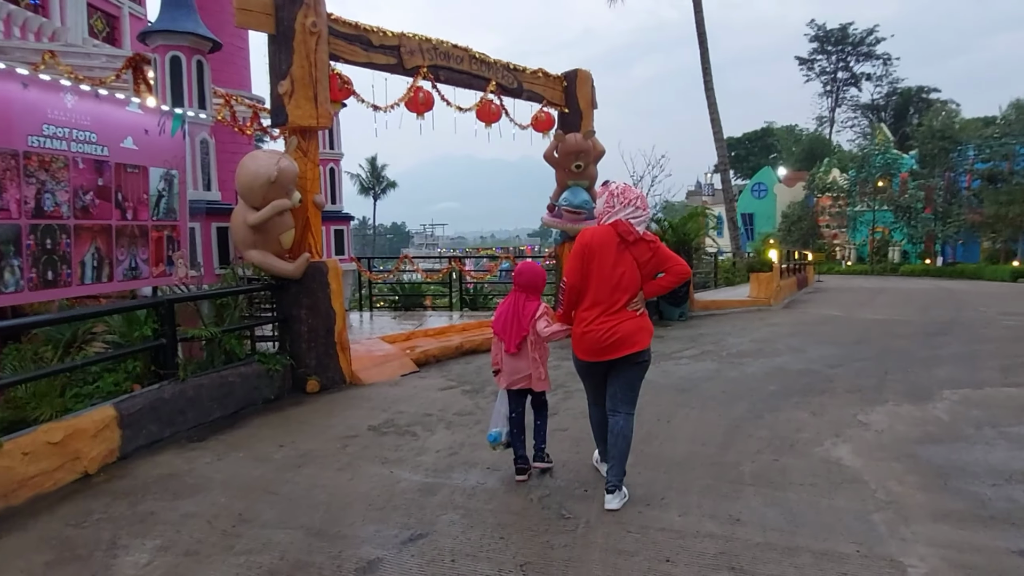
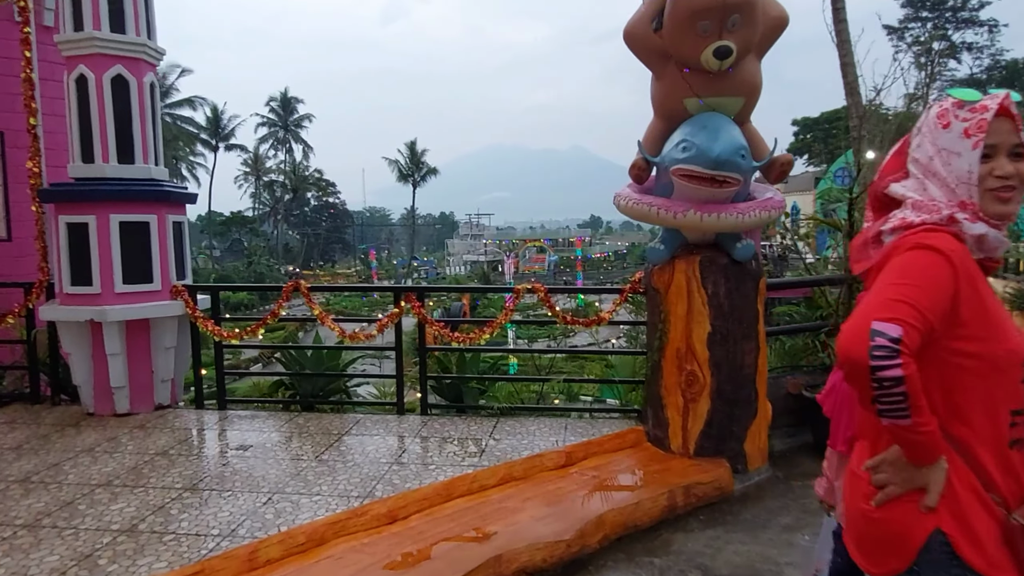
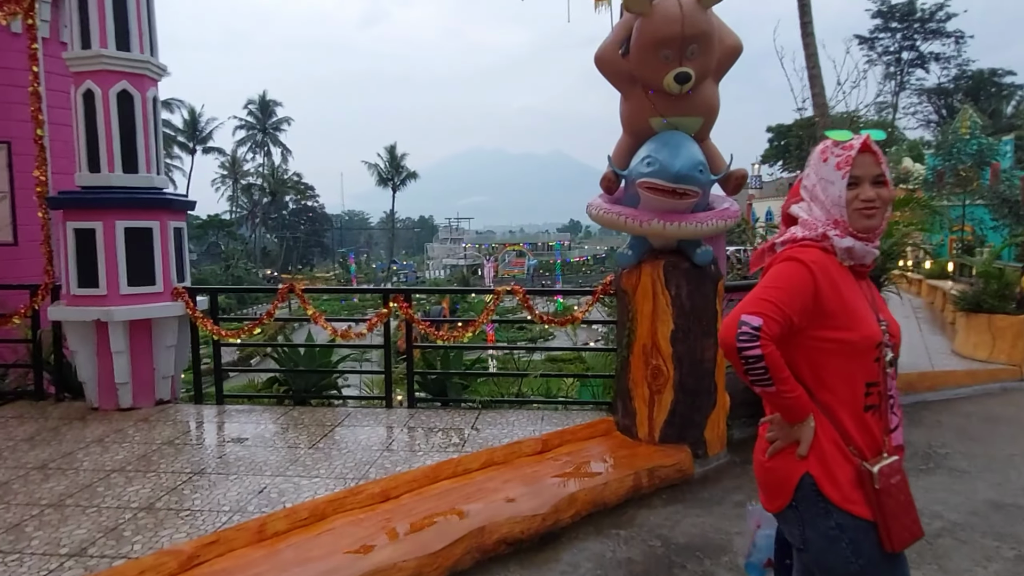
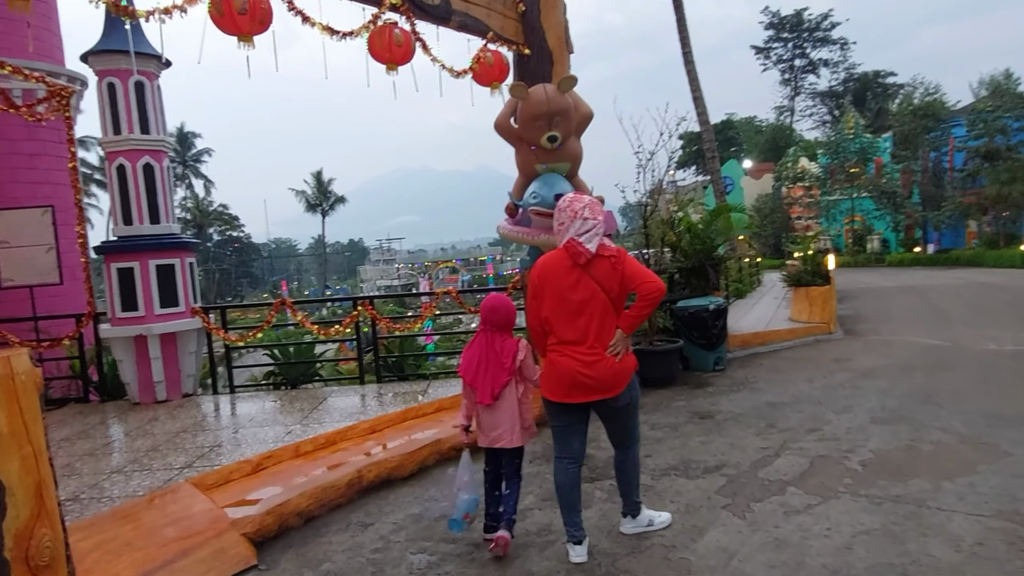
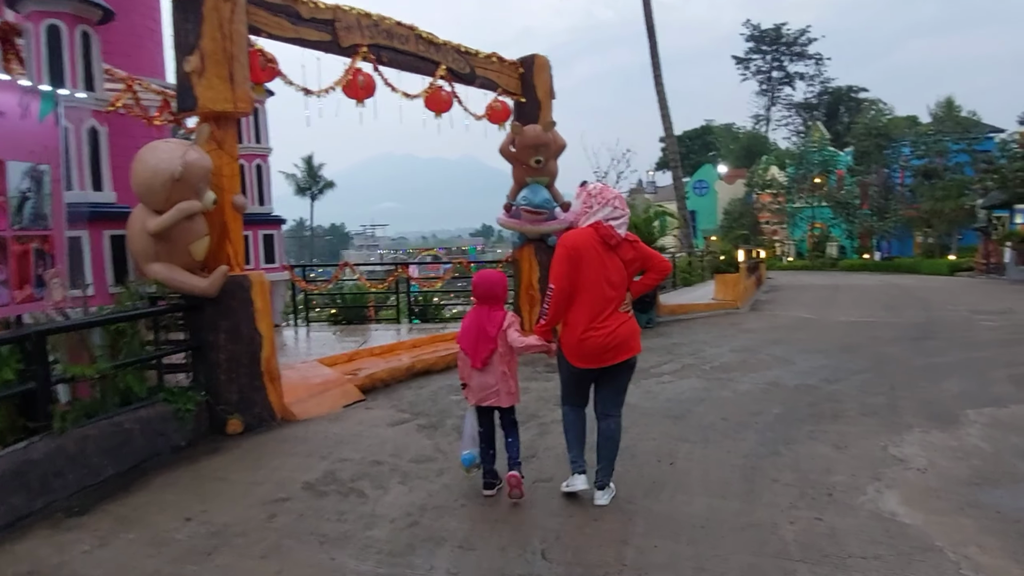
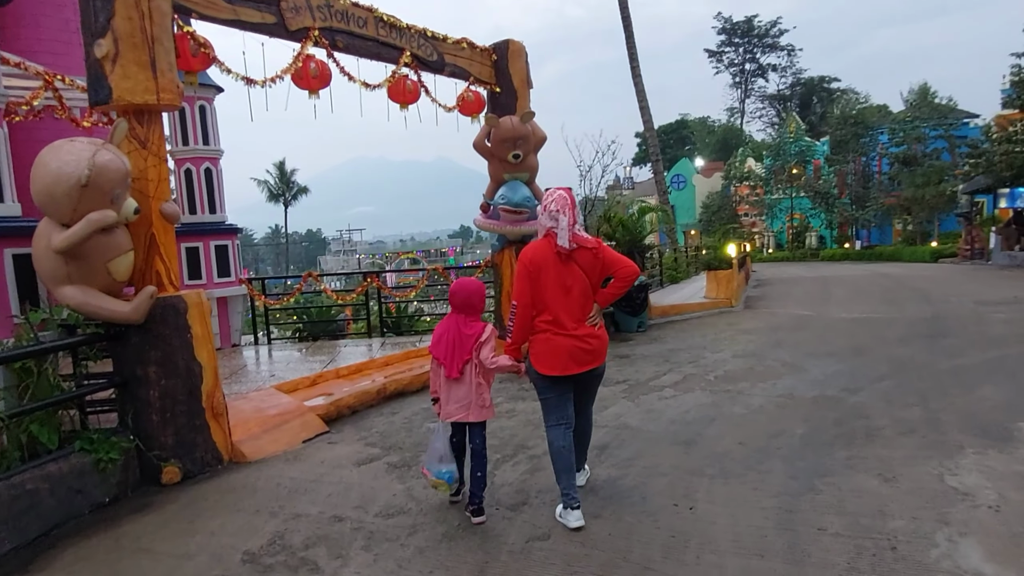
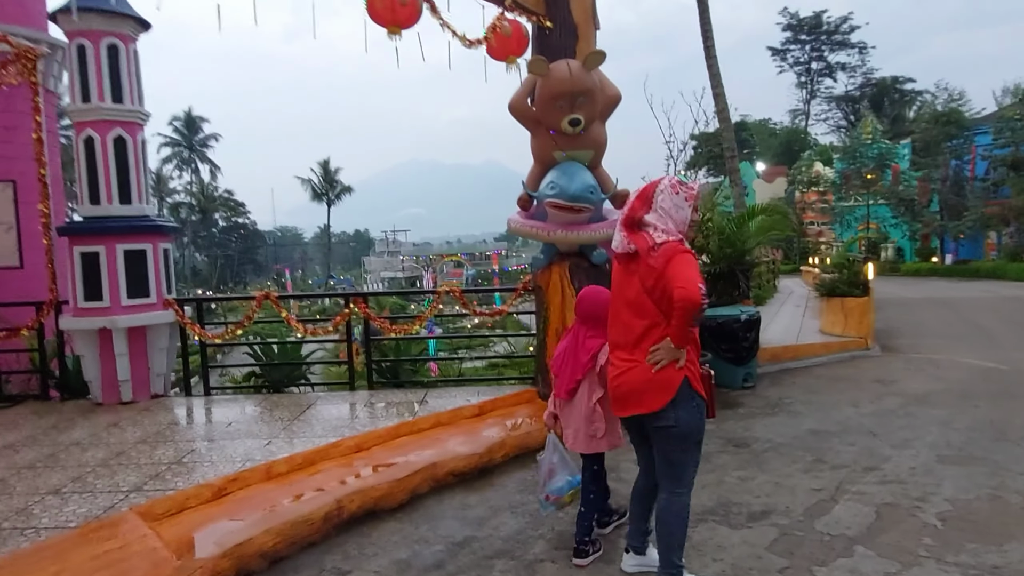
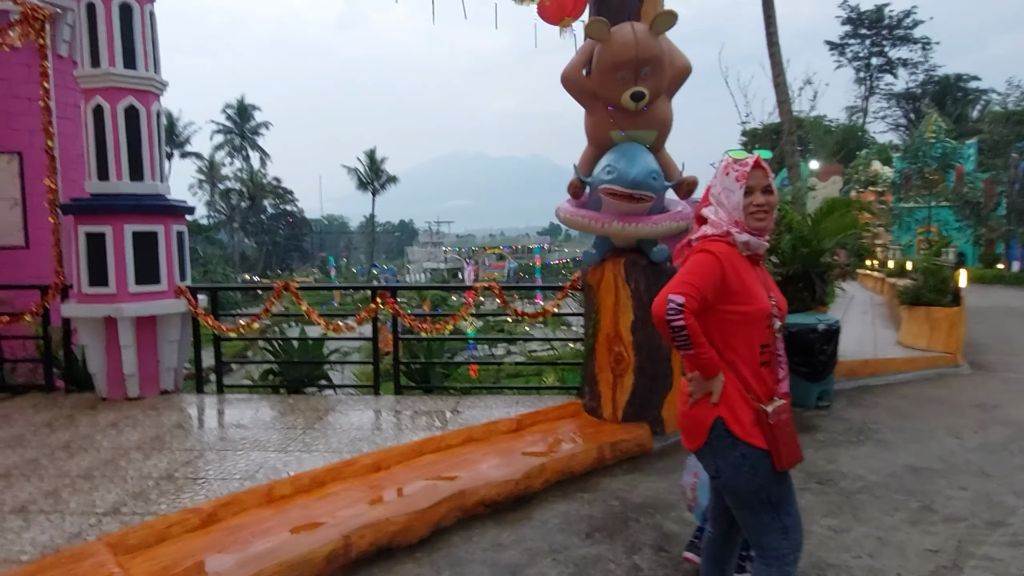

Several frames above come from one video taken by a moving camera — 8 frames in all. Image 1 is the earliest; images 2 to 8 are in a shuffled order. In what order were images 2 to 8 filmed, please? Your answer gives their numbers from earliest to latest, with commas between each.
5, 6, 4, 7, 8, 3, 2
